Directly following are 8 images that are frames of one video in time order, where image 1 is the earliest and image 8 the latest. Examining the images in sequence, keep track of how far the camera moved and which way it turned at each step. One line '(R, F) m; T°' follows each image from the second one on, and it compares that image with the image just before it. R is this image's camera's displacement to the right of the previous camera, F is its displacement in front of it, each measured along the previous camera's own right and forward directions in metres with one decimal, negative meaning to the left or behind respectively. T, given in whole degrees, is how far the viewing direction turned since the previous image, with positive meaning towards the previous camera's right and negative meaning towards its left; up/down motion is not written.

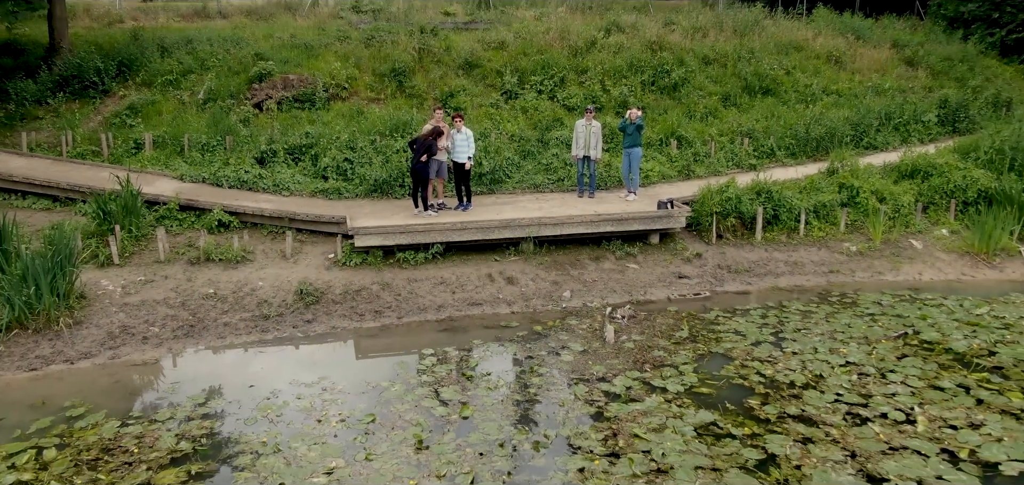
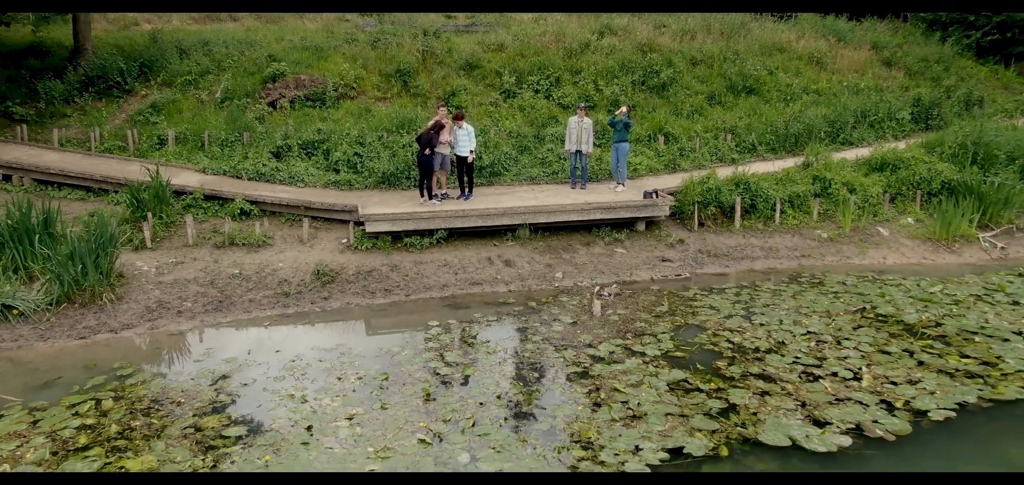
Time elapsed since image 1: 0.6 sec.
(0.0, -0.5) m; 0°
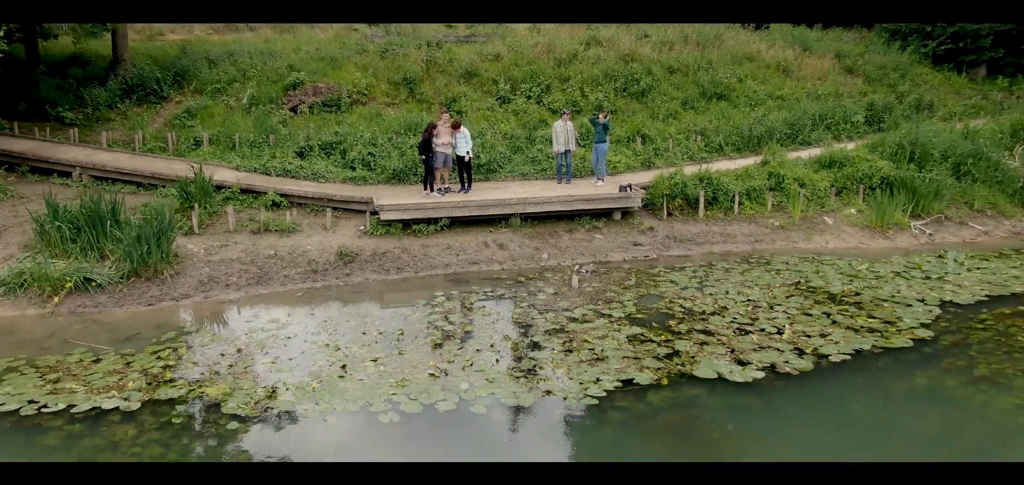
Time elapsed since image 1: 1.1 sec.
(0.0, -1.0) m; 0°
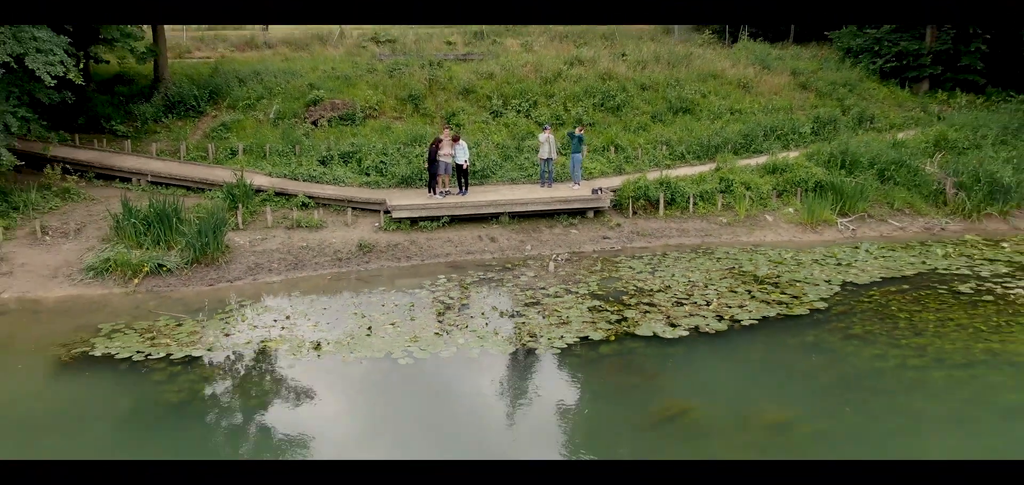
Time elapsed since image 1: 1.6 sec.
(+0.1, -1.4) m; 0°
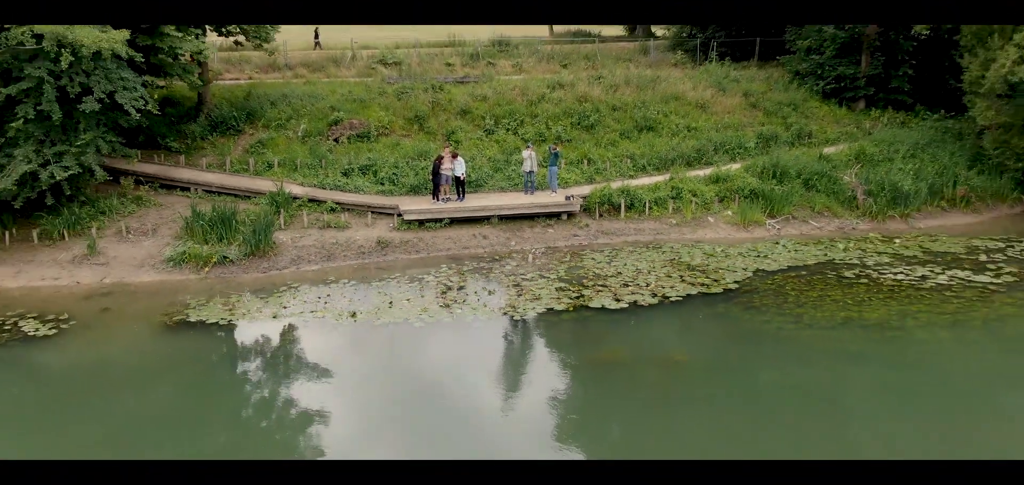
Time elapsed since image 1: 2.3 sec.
(+0.1, -2.0) m; 0°
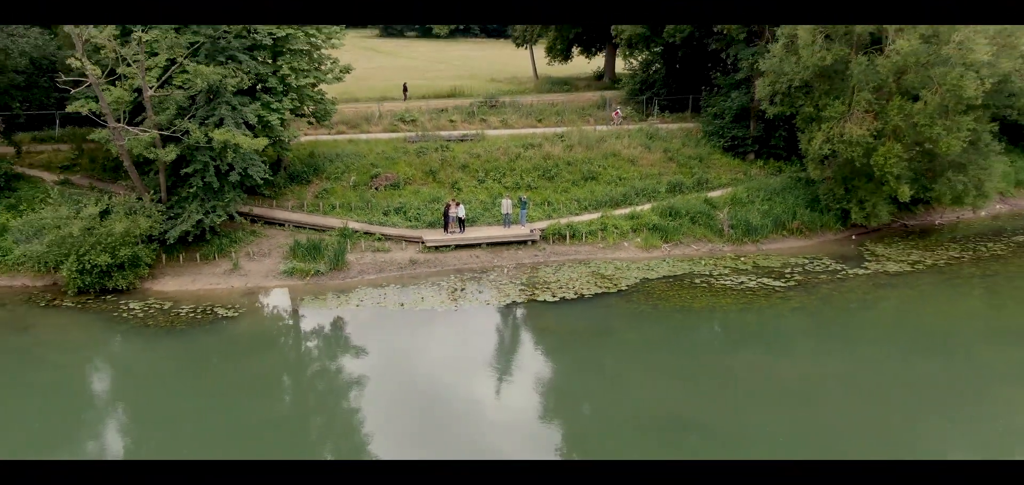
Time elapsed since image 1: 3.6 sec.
(+0.2, -5.7) m; 0°
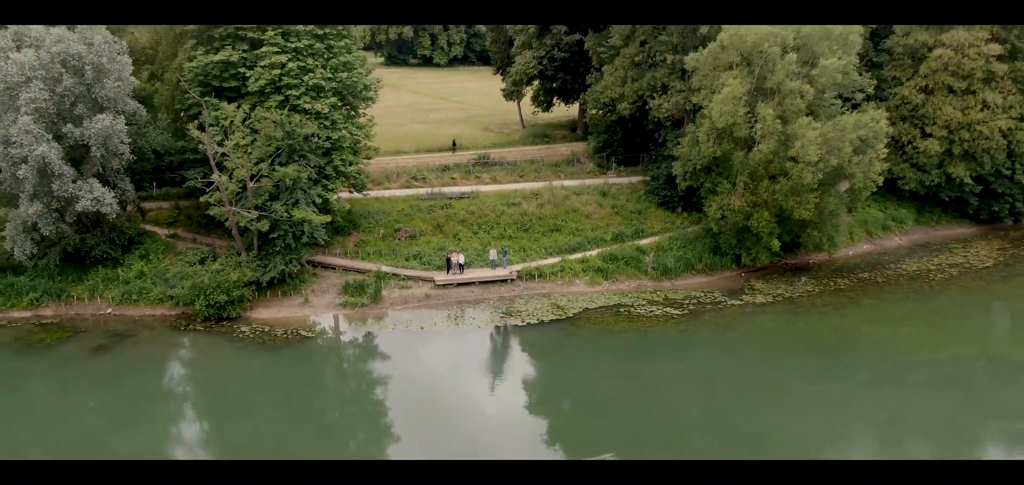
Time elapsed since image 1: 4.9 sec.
(+0.2, -6.7) m; 0°
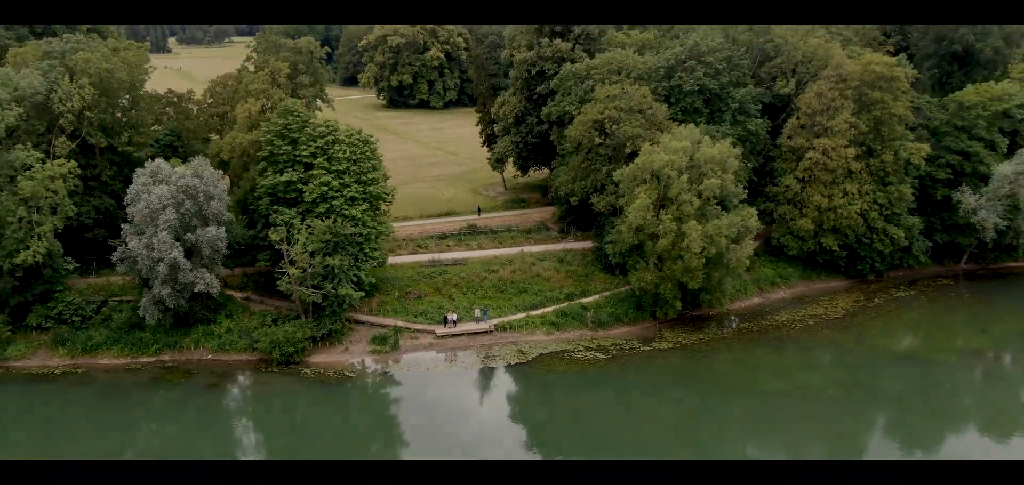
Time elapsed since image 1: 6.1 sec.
(+0.4, -9.4) m; 0°
